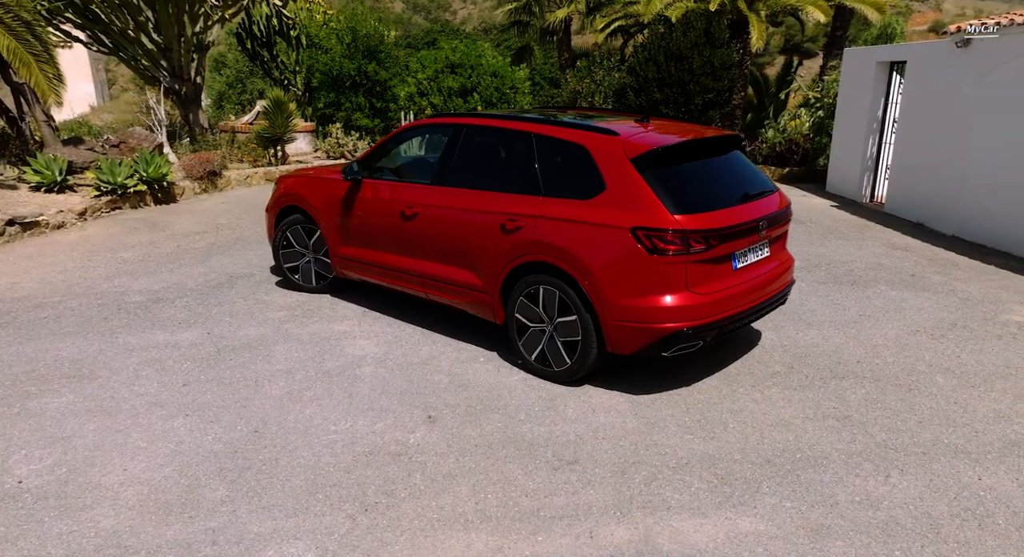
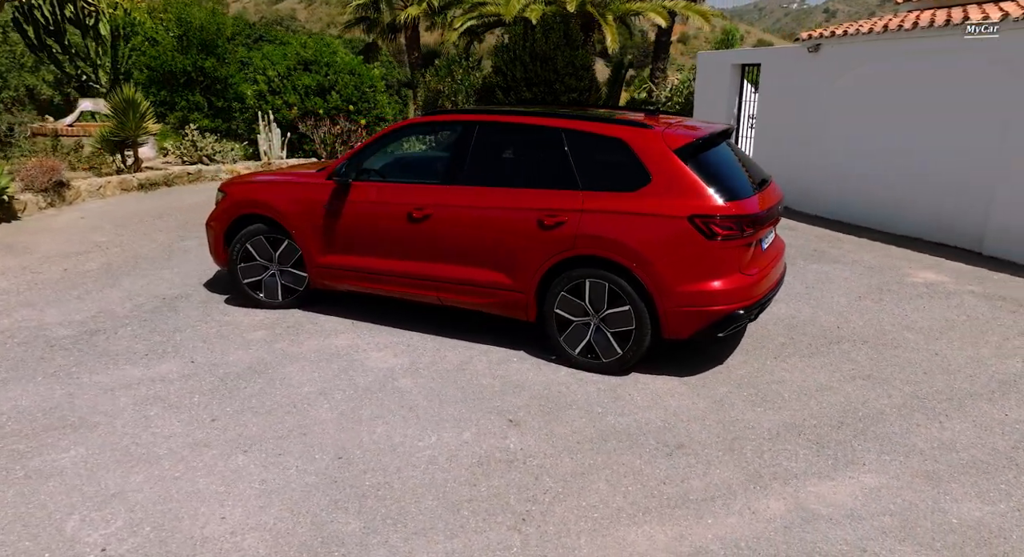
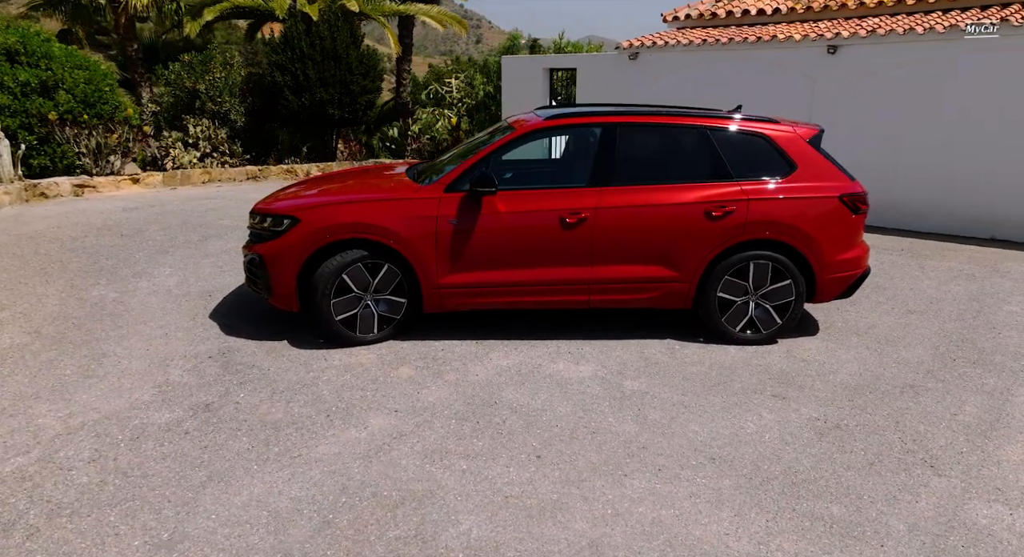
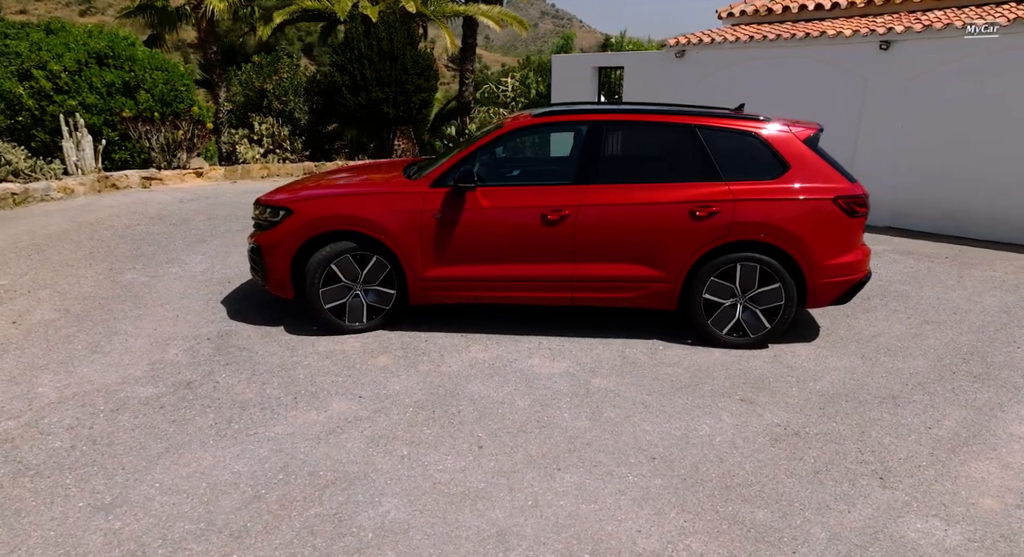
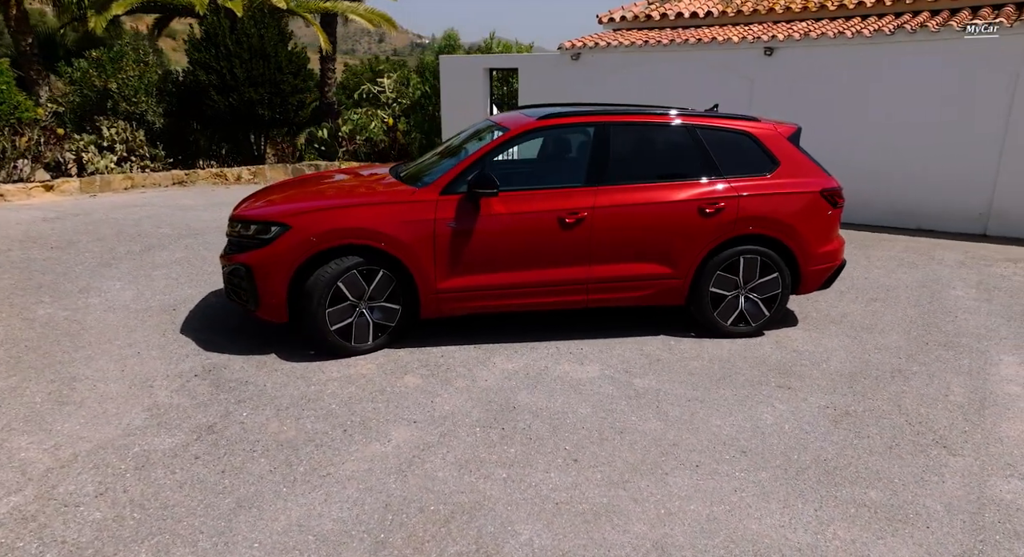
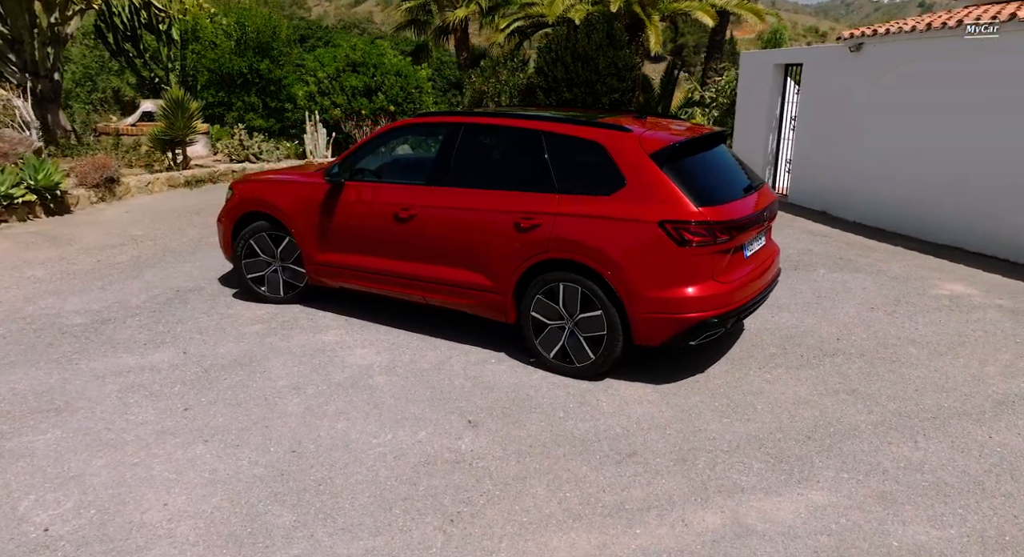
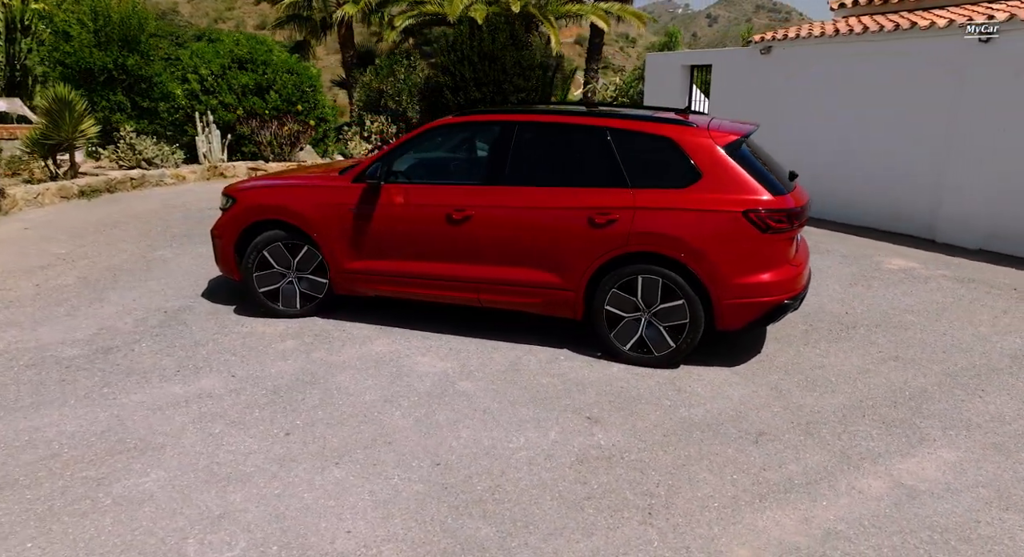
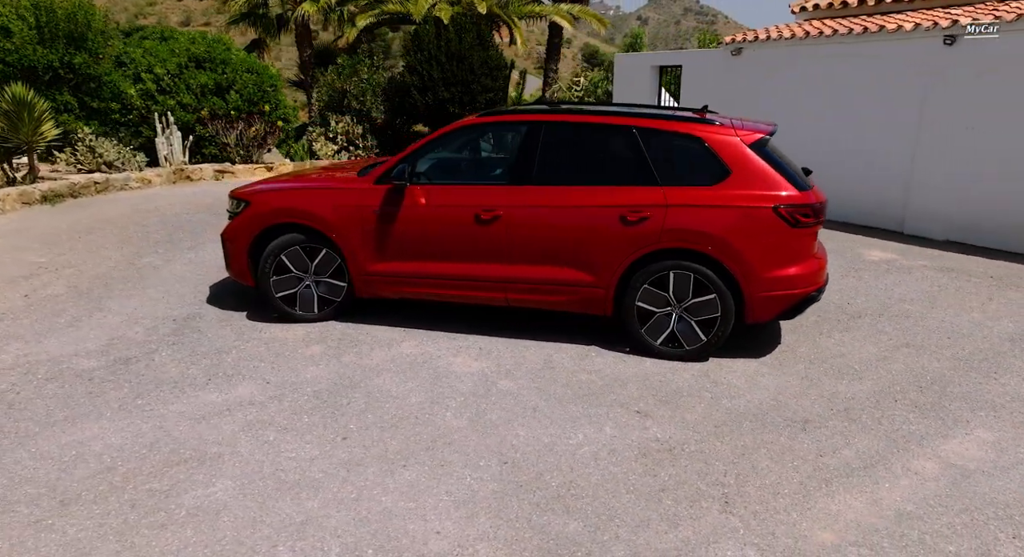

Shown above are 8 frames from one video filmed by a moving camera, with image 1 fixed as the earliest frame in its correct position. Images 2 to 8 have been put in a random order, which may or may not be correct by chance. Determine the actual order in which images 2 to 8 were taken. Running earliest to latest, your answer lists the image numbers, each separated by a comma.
6, 2, 7, 8, 4, 3, 5
